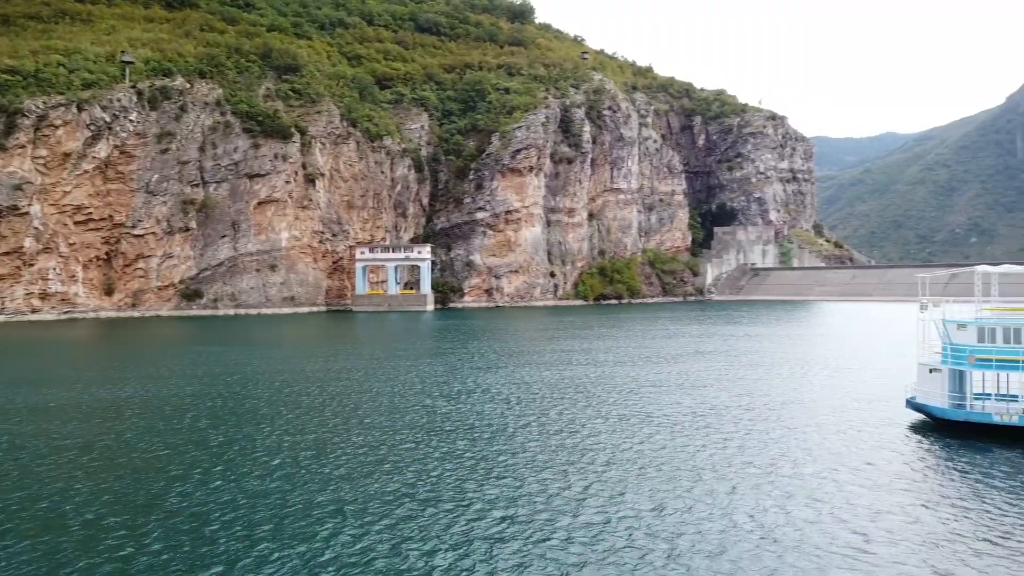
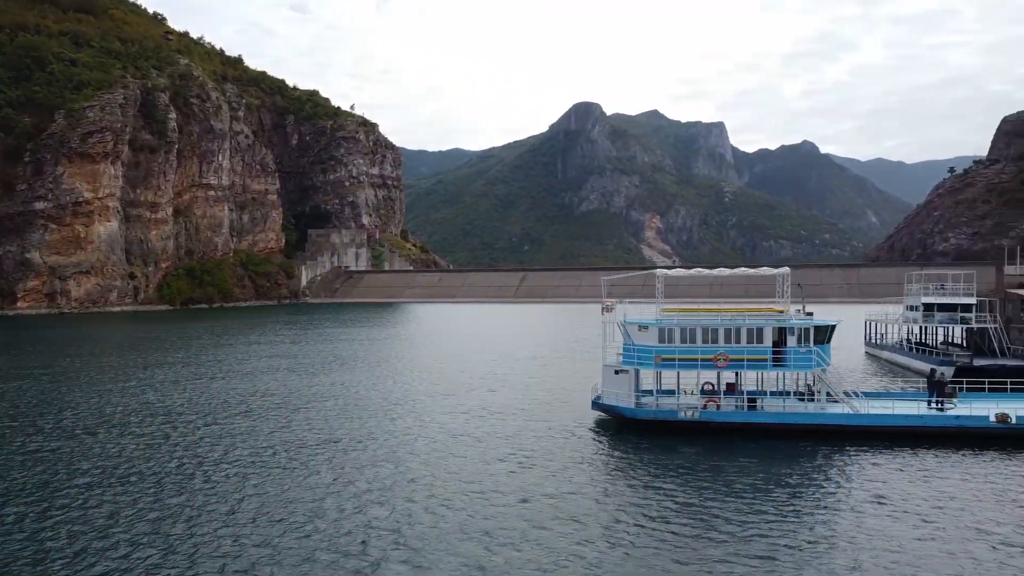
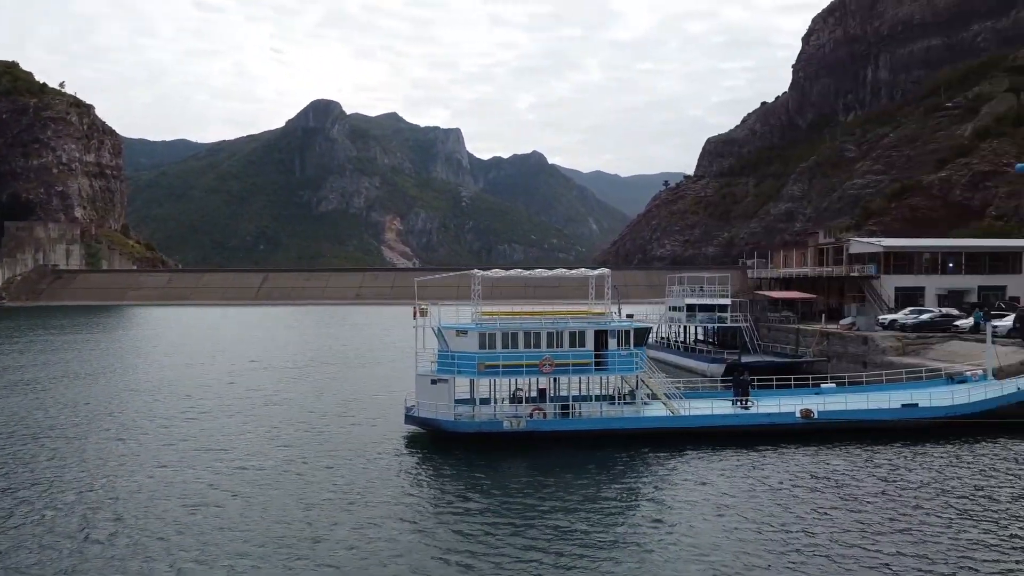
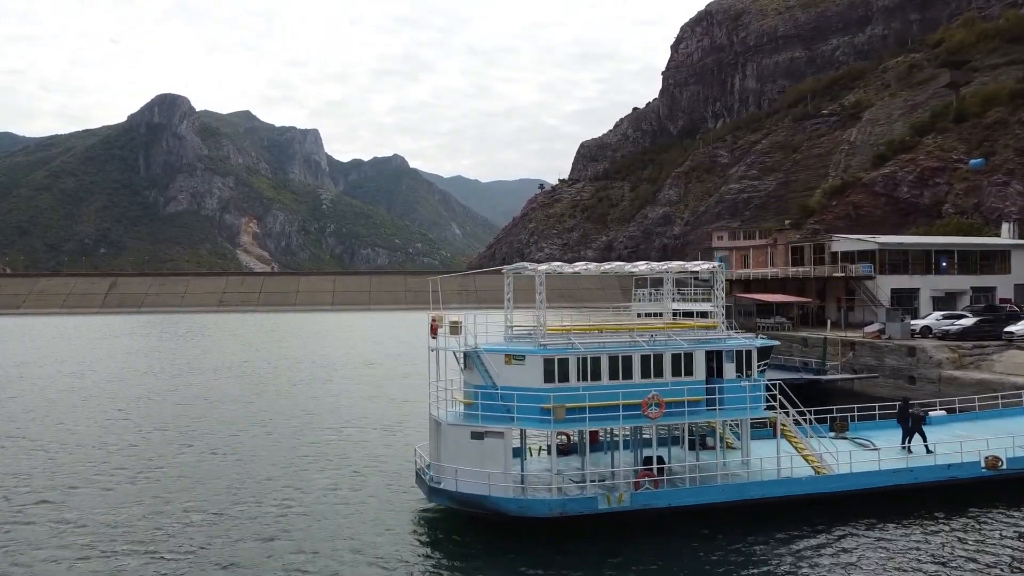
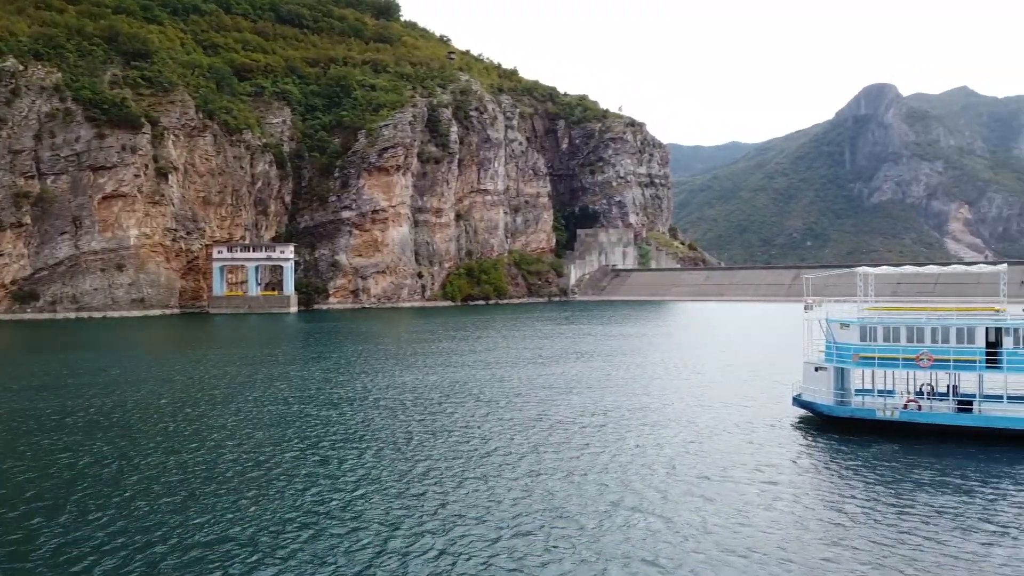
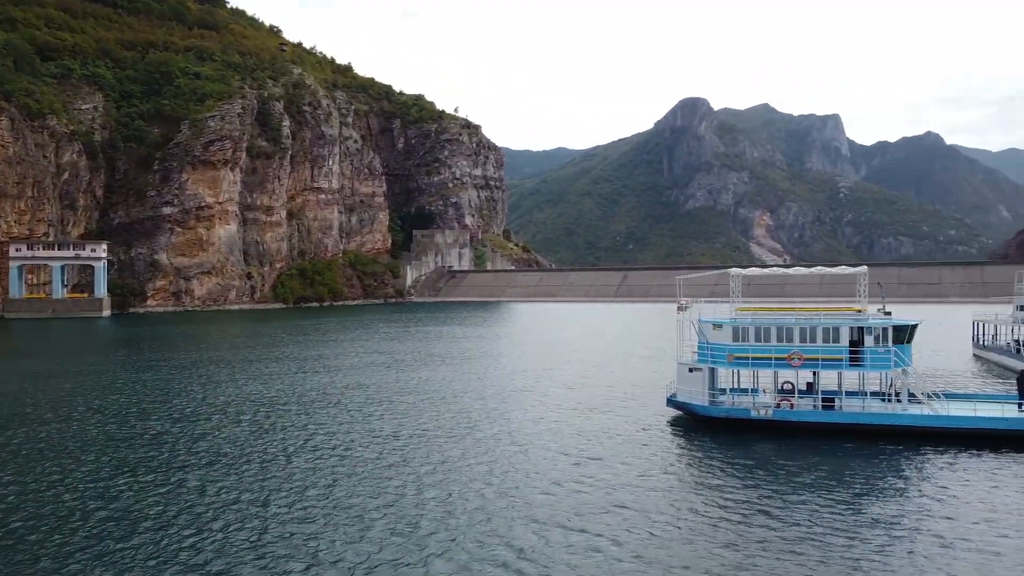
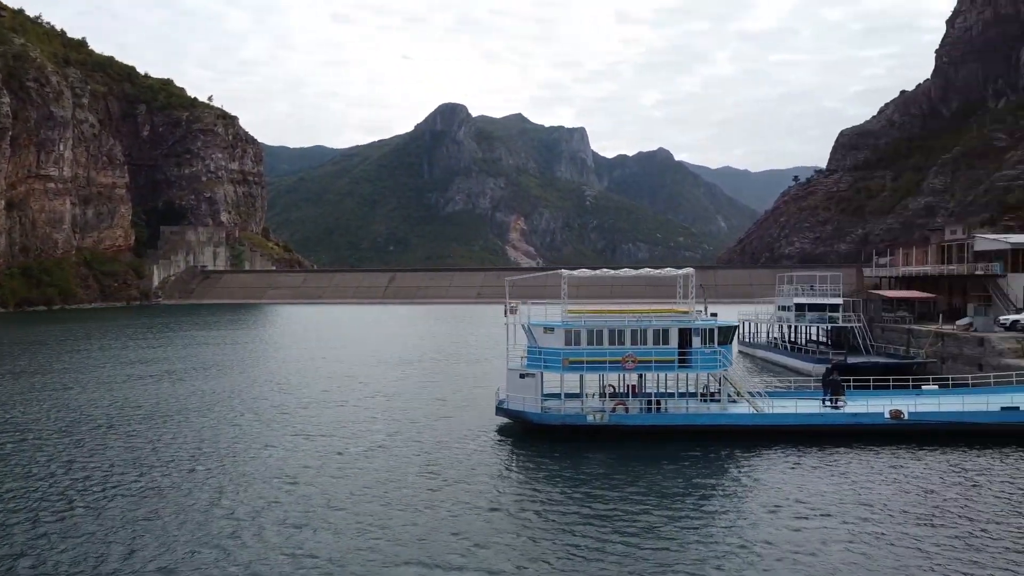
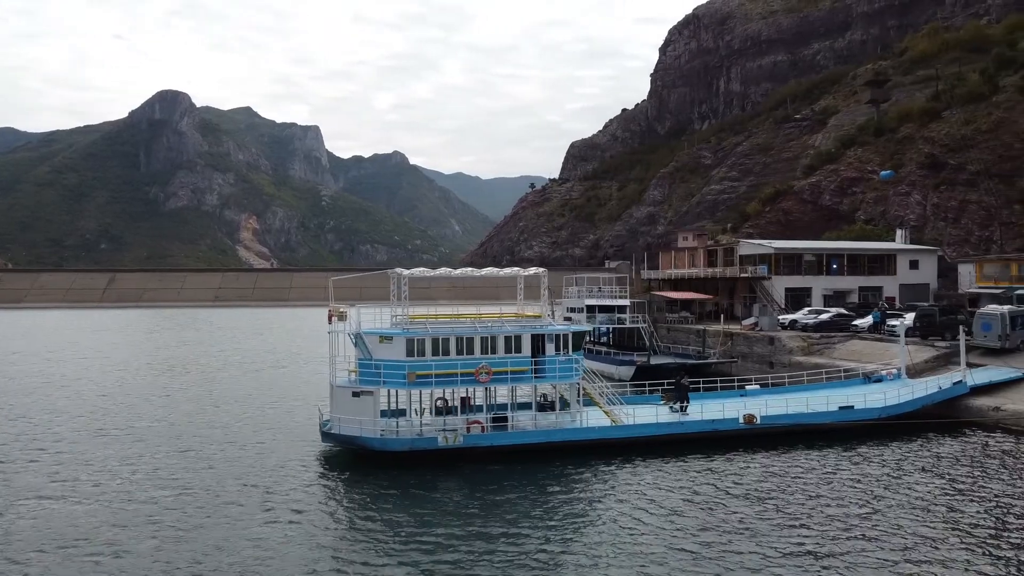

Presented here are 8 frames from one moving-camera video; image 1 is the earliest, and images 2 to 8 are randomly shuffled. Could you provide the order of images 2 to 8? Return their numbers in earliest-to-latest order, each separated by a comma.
5, 6, 2, 7, 3, 8, 4
